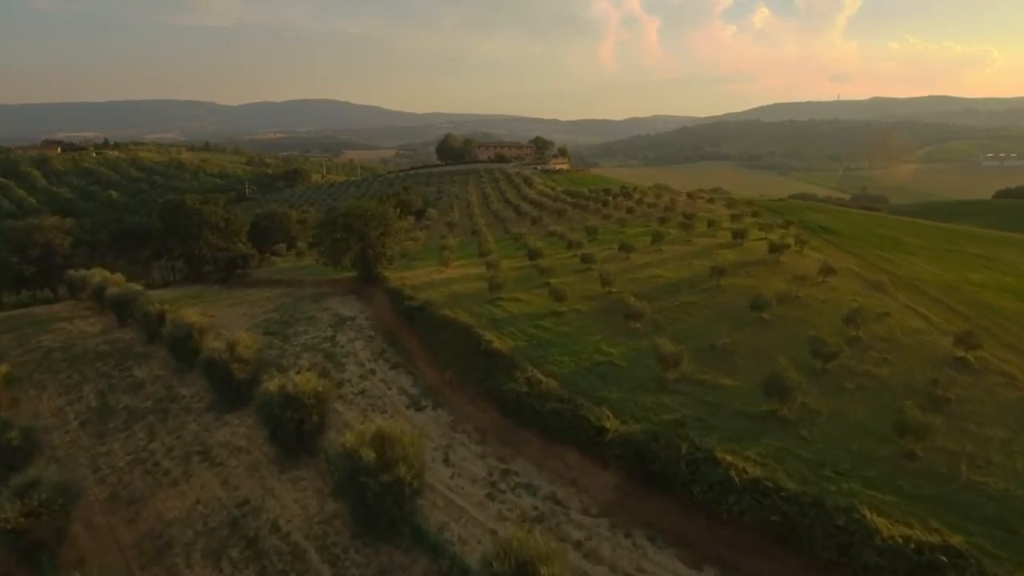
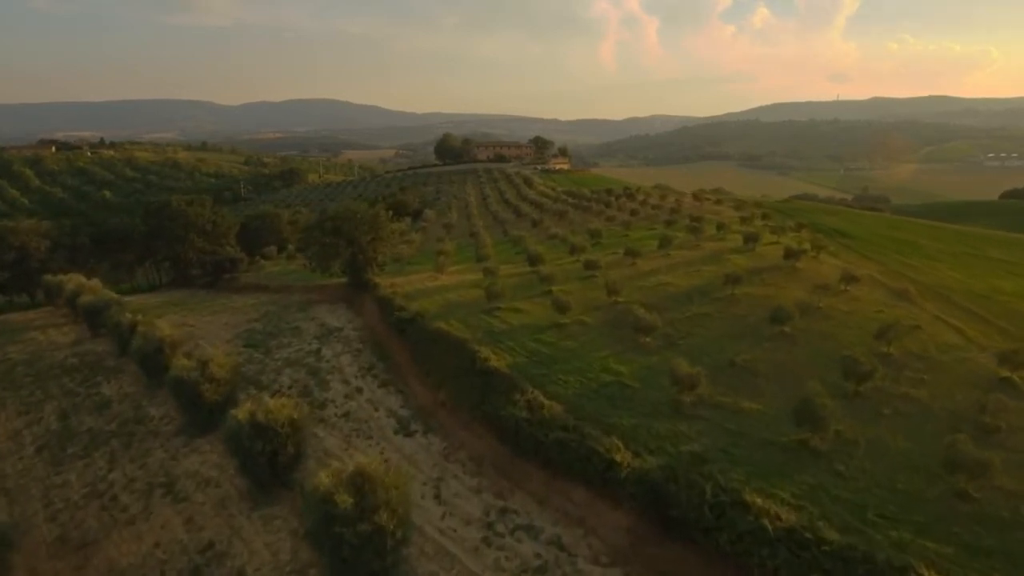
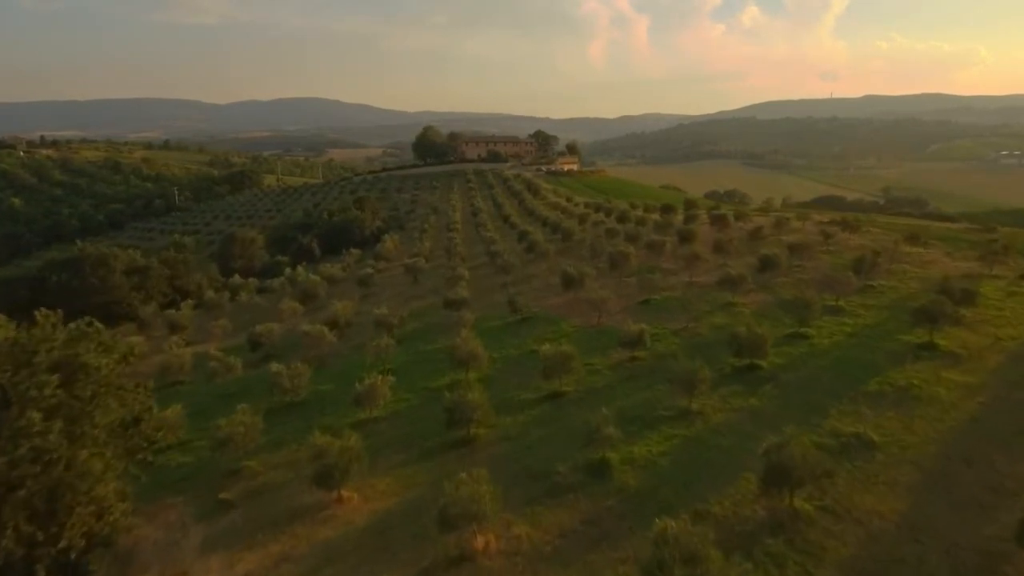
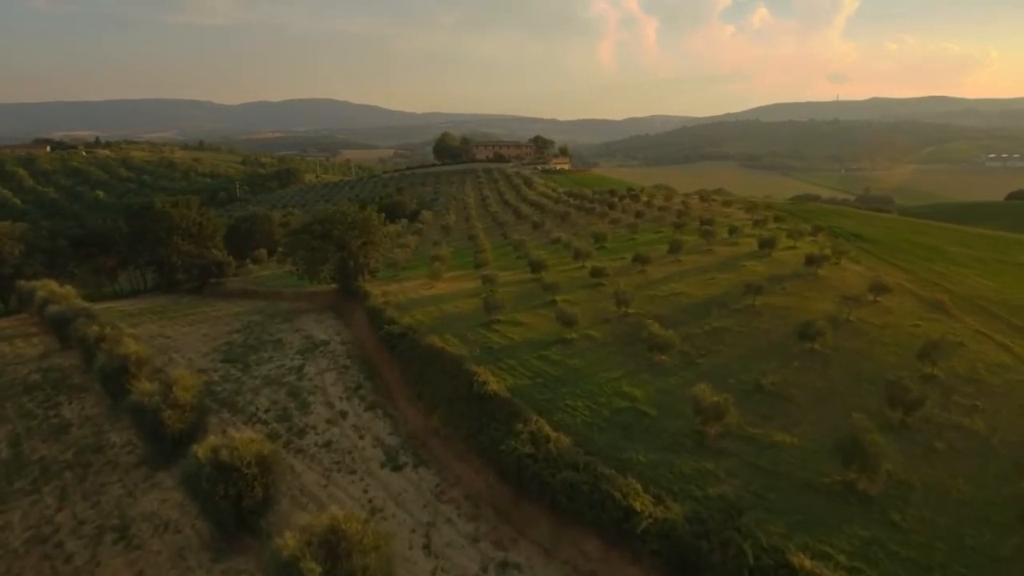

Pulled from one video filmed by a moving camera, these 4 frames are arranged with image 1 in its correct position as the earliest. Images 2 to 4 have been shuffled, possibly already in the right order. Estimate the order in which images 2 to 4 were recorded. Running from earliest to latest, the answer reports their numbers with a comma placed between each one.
2, 4, 3
